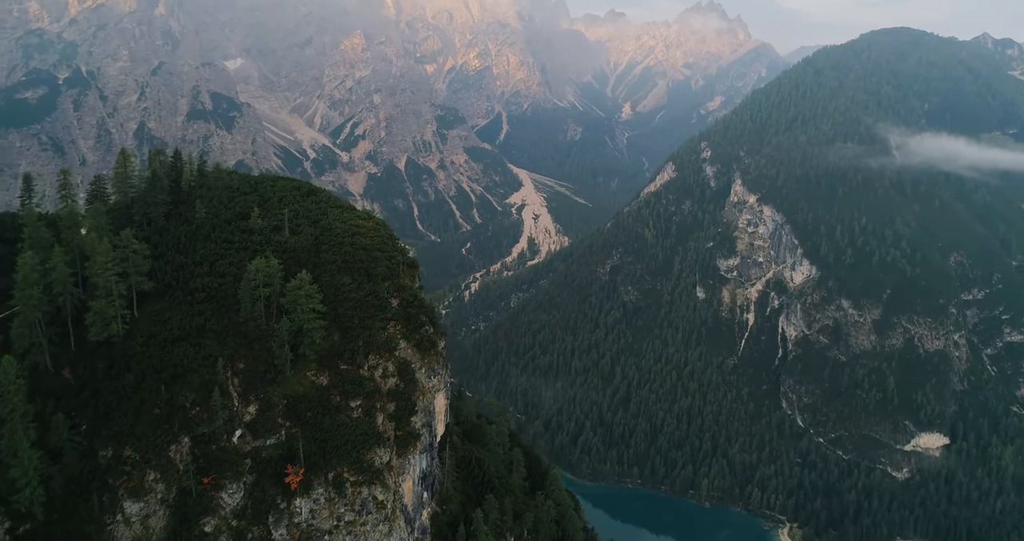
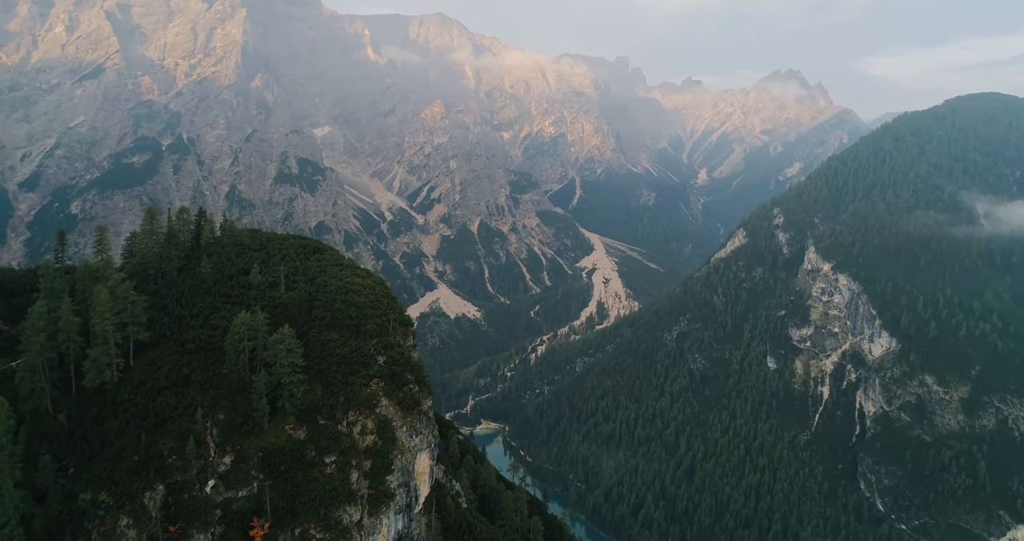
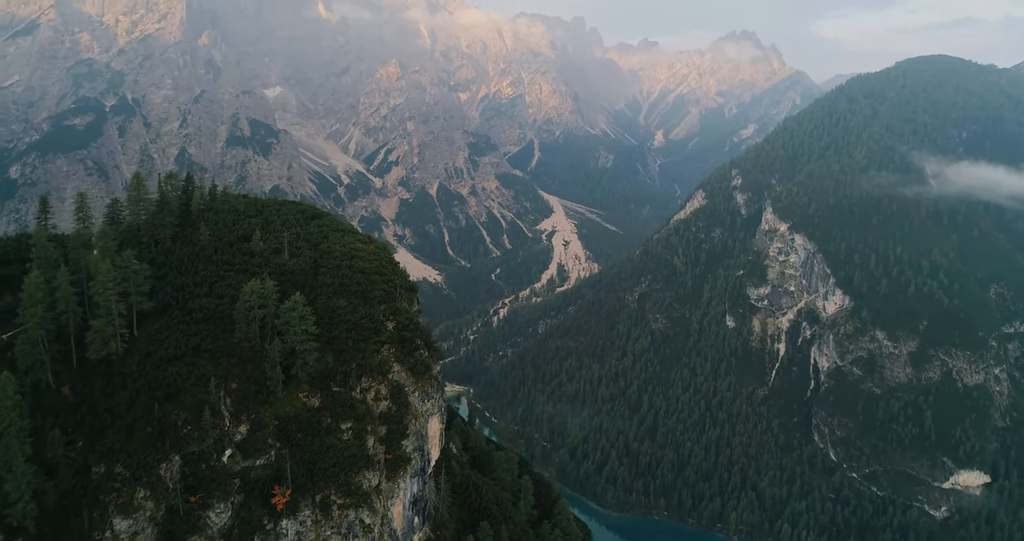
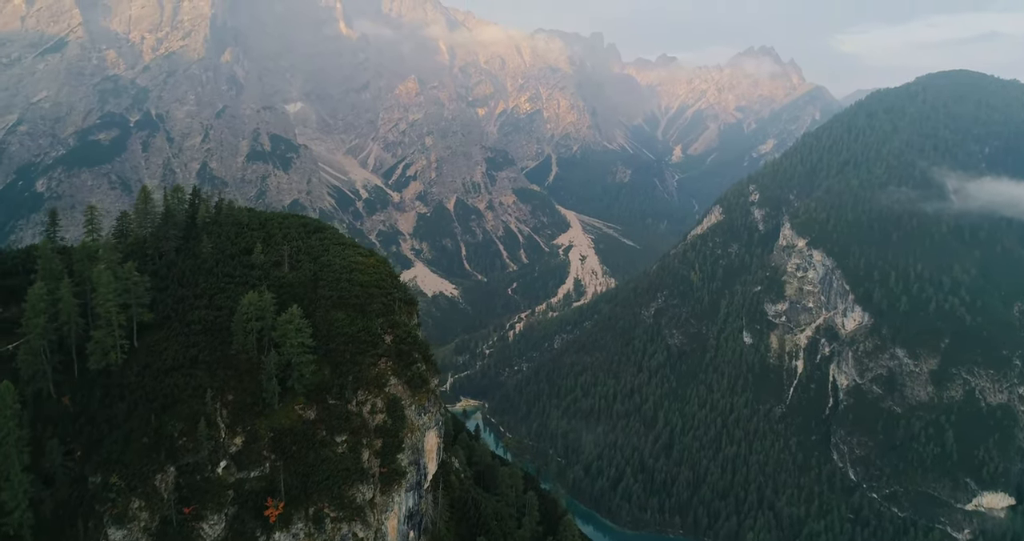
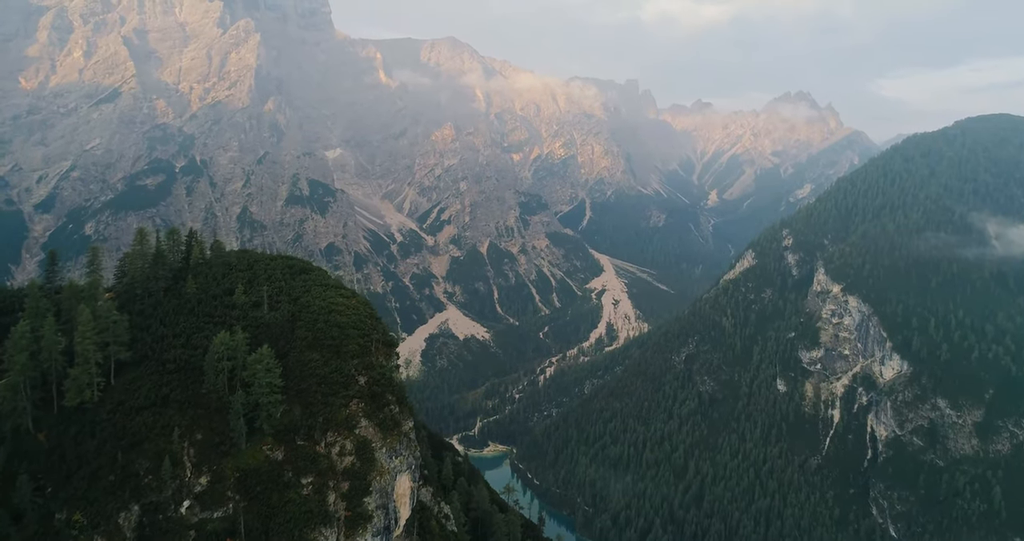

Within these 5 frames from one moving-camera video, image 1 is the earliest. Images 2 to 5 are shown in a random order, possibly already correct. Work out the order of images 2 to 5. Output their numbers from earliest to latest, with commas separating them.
3, 4, 2, 5
